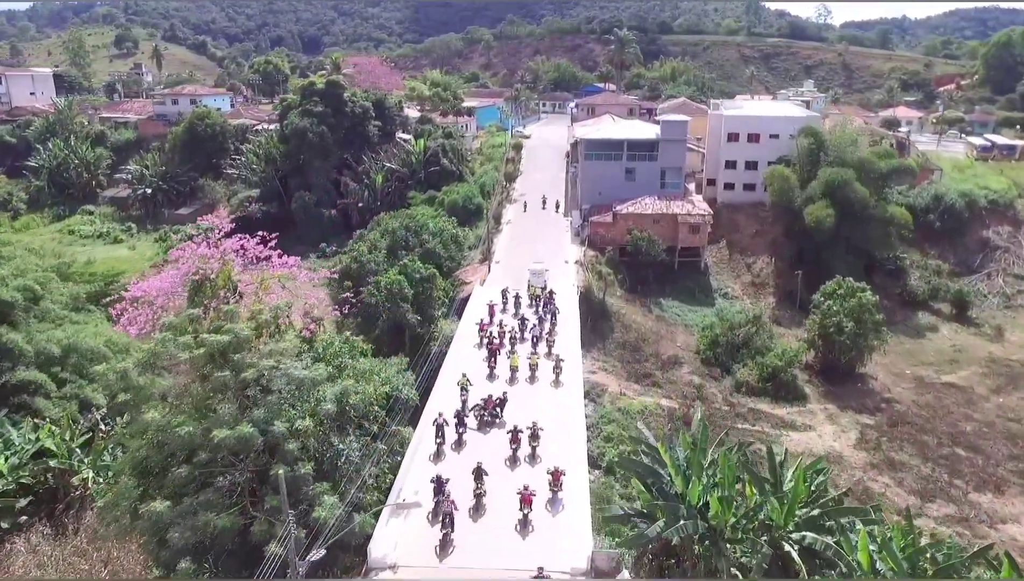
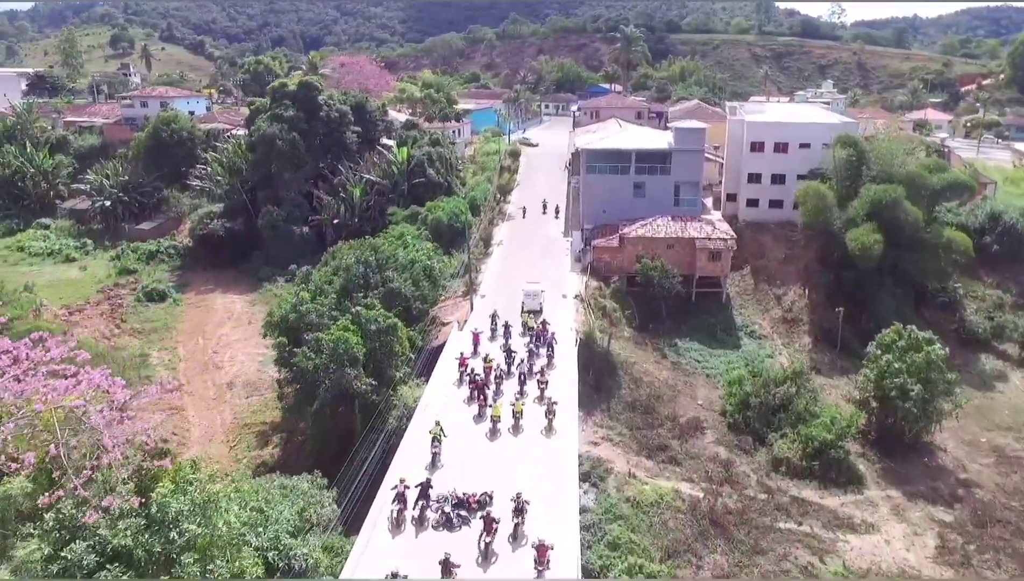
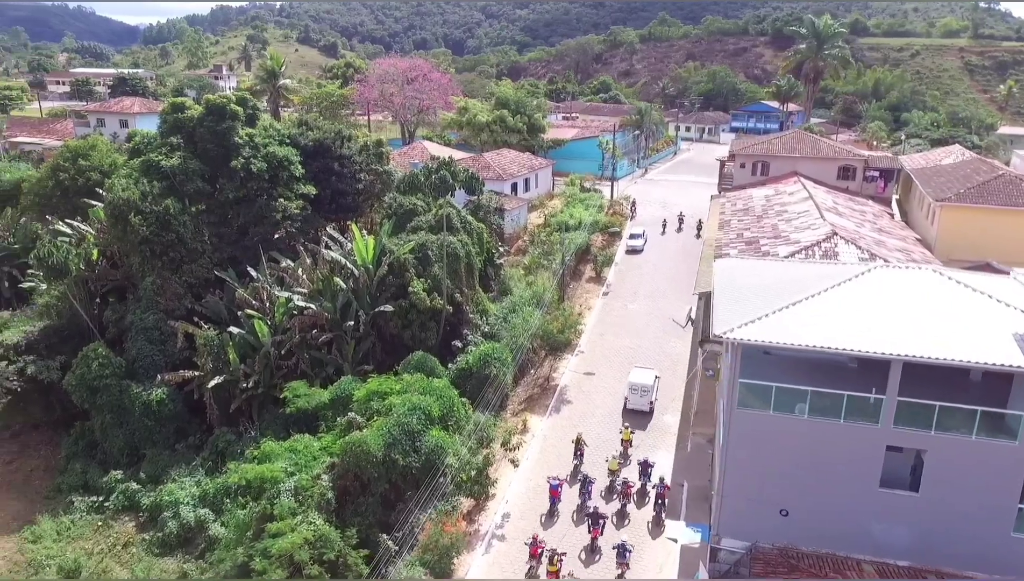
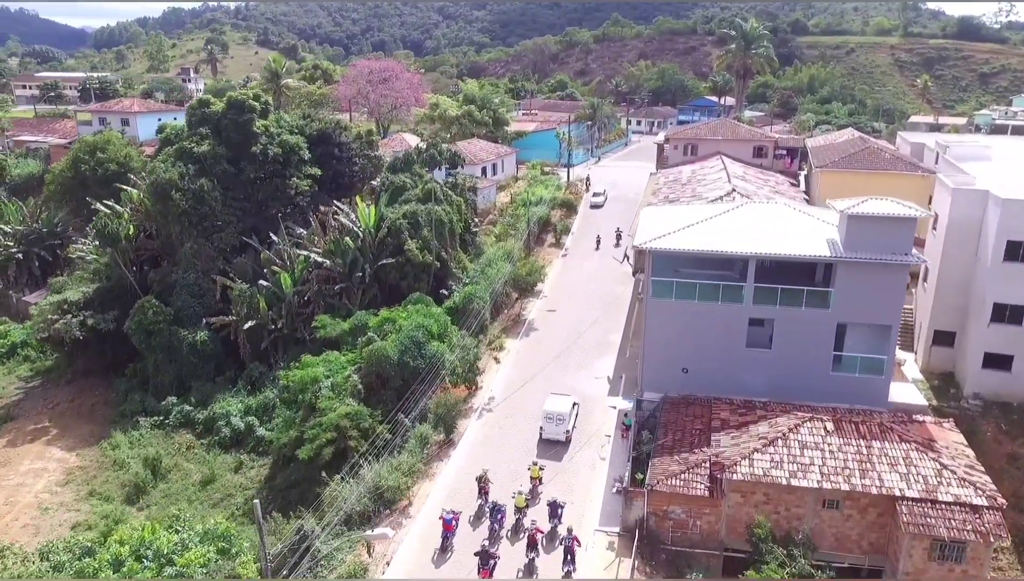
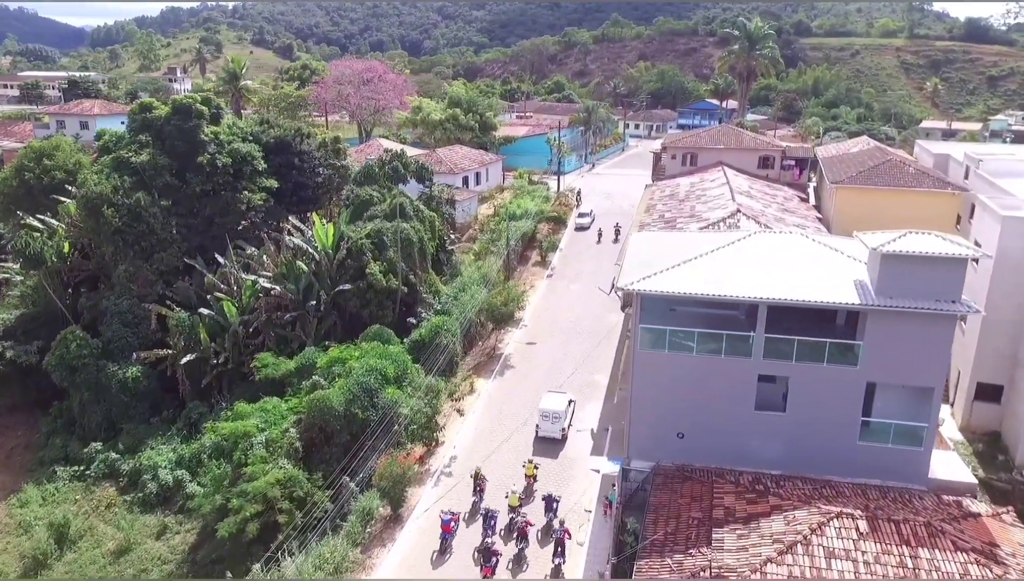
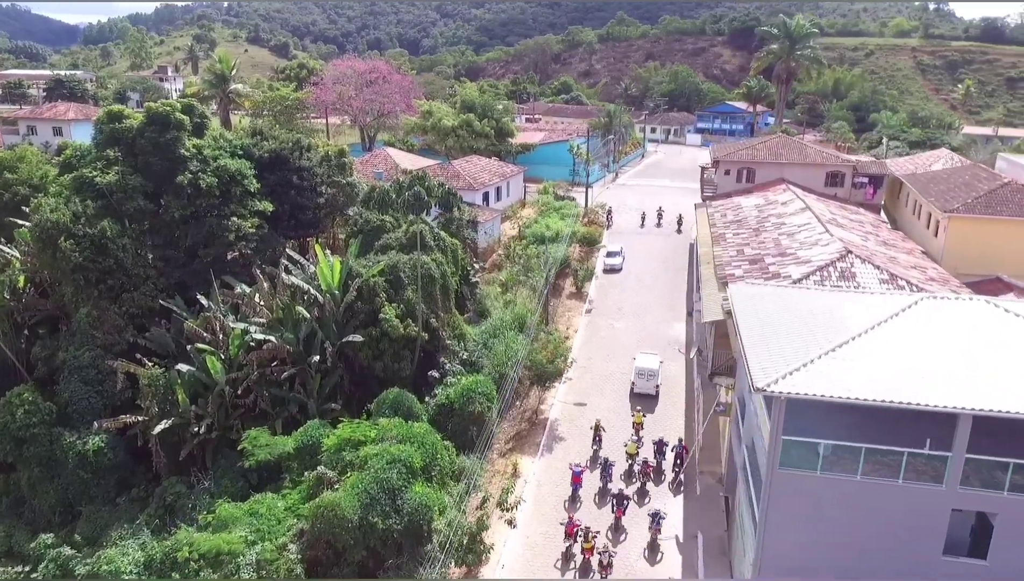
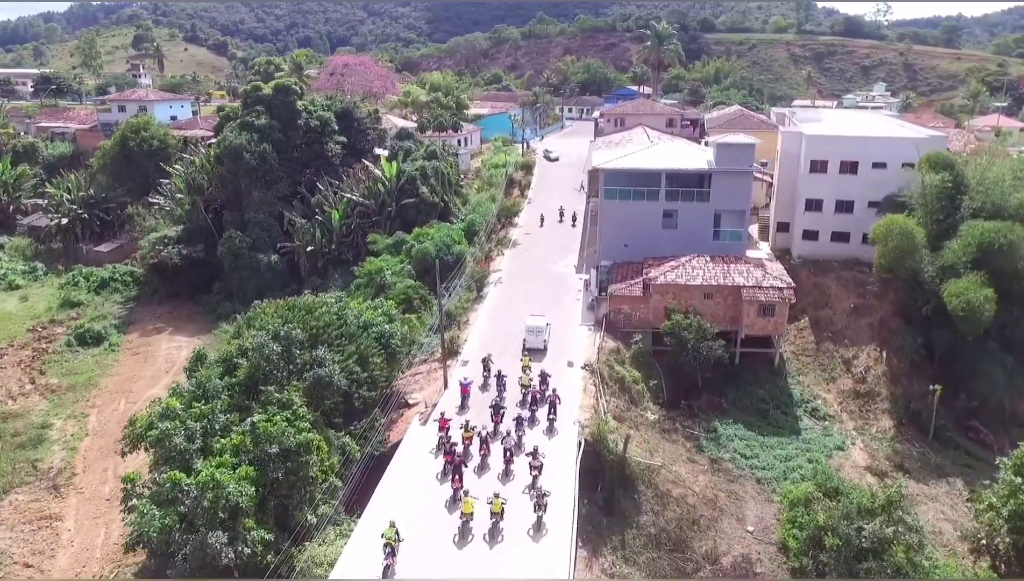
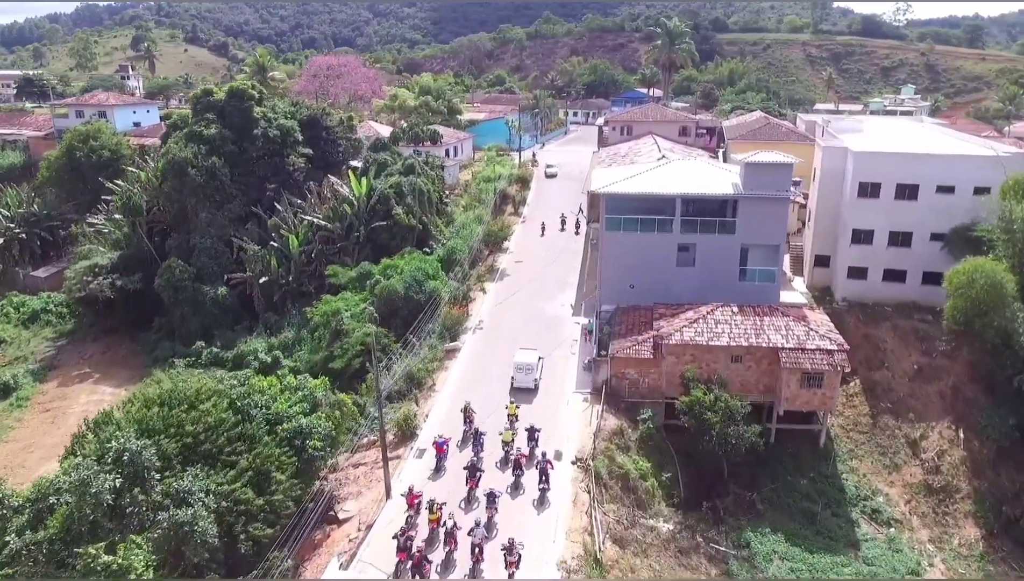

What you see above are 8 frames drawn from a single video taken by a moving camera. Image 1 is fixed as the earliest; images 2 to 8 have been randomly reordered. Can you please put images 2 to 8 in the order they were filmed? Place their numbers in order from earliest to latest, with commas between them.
2, 7, 8, 4, 5, 3, 6
